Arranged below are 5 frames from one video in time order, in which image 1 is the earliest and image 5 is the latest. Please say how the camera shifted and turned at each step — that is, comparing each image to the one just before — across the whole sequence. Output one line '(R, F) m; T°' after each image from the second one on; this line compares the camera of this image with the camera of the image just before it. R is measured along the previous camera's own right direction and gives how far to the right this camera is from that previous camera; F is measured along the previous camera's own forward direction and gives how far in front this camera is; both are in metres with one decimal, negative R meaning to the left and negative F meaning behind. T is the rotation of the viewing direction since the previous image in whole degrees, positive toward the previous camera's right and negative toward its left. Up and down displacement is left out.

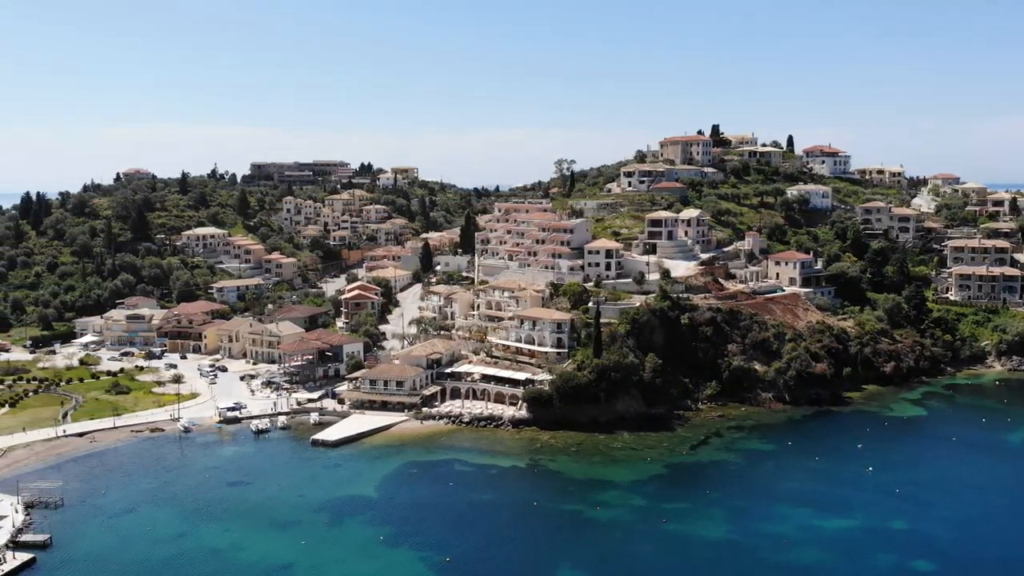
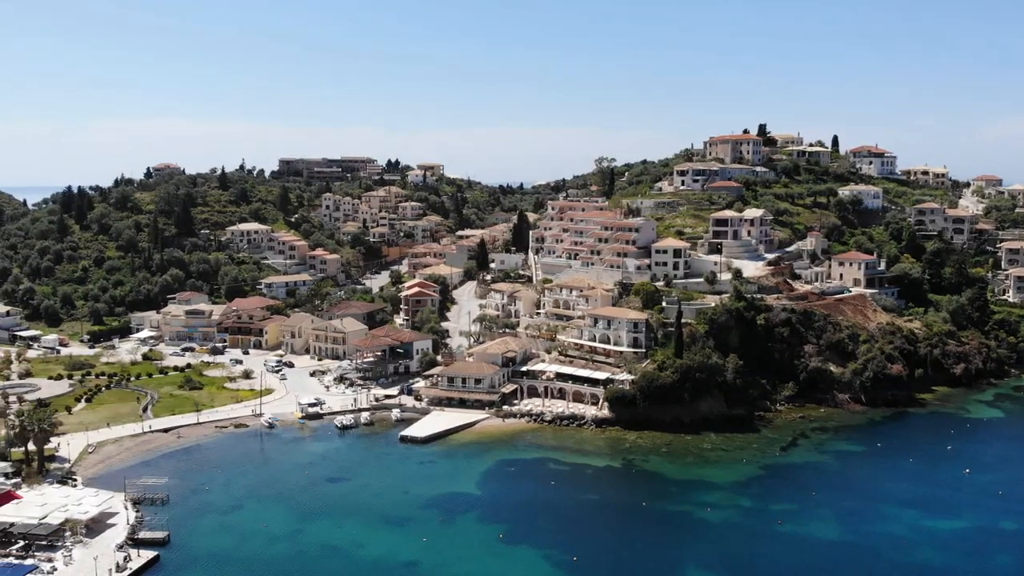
(-5.6, +0.2) m; 0°
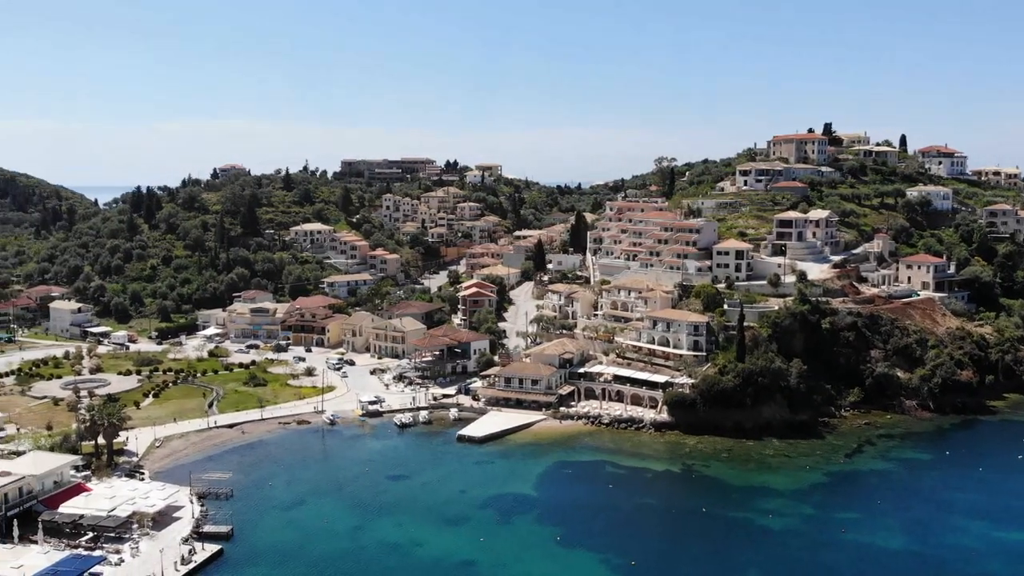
(-0.1, +0.1) m; -4°
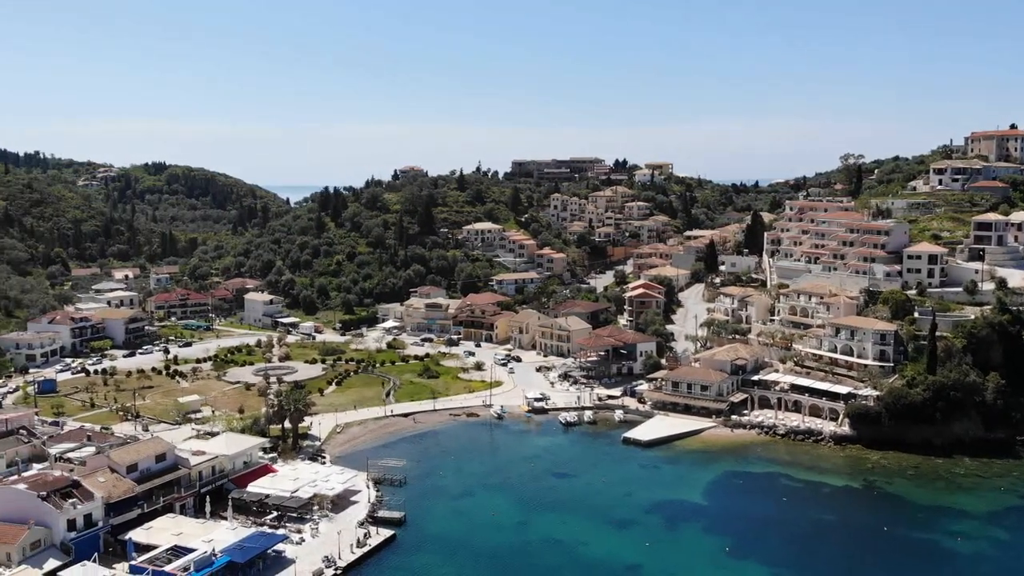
(-0.4, +0.2) m; -10°
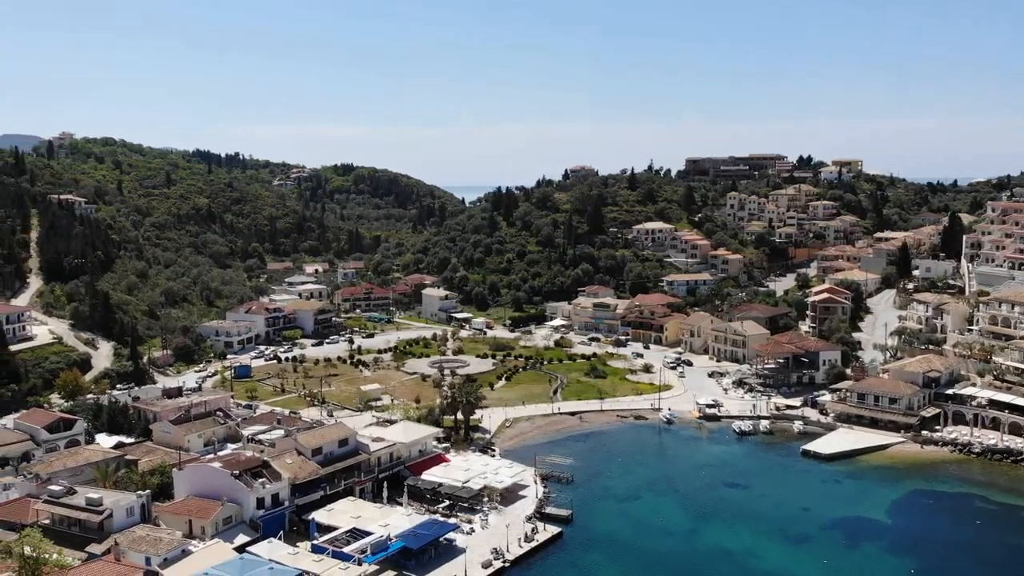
(-0.6, +0.1) m; -10°
